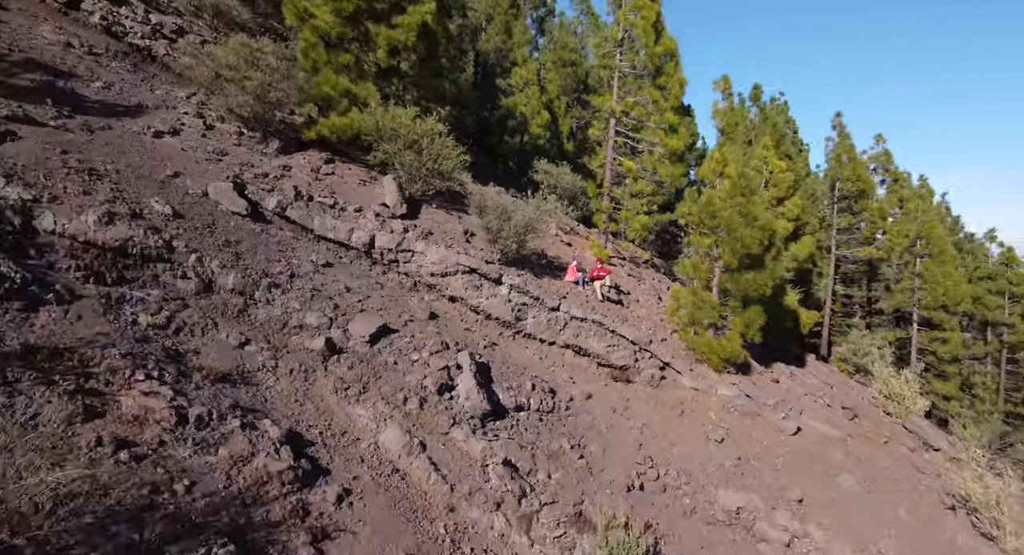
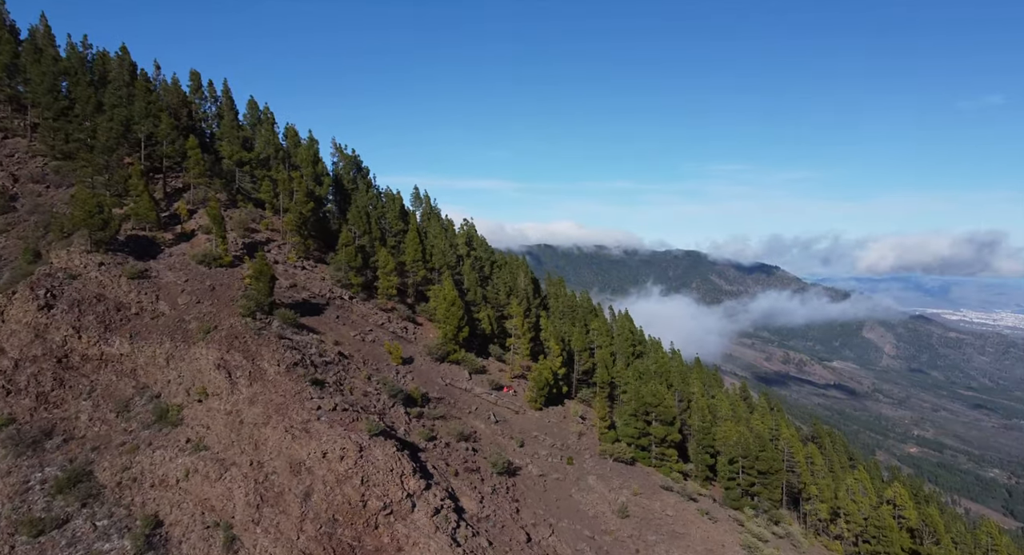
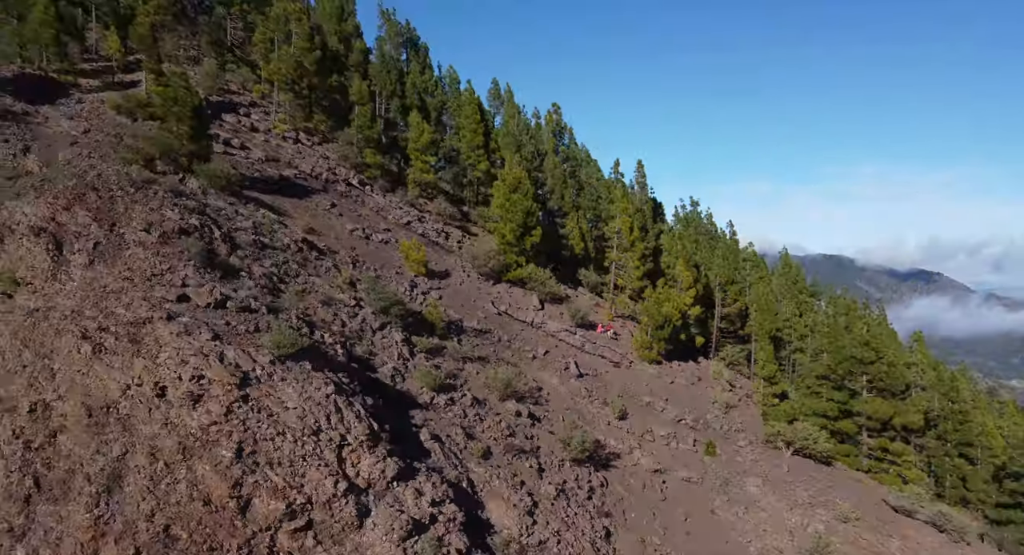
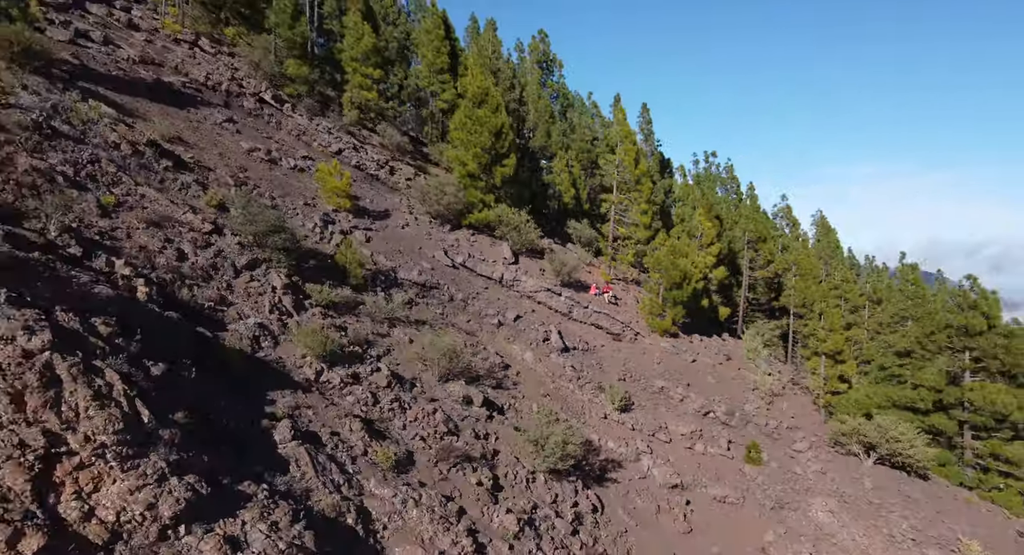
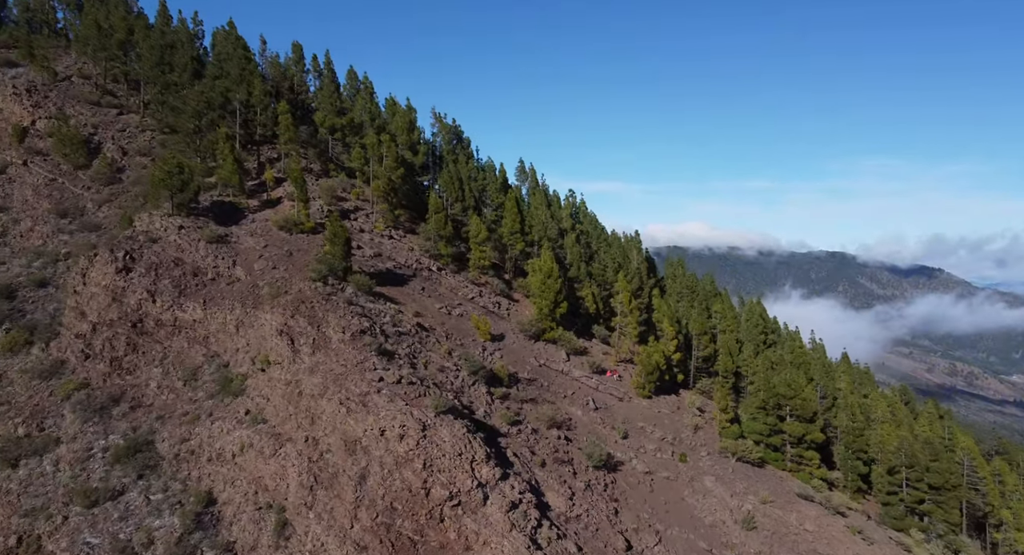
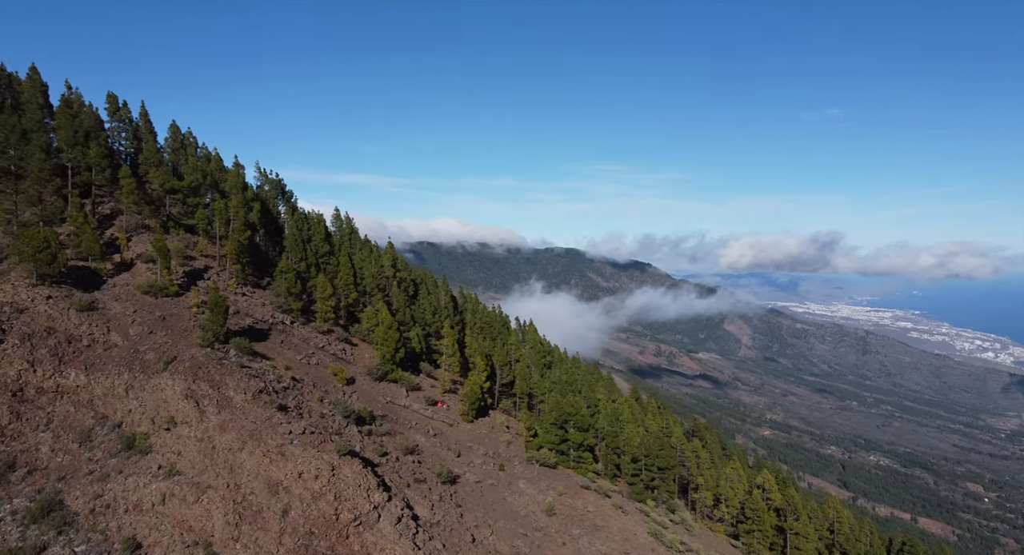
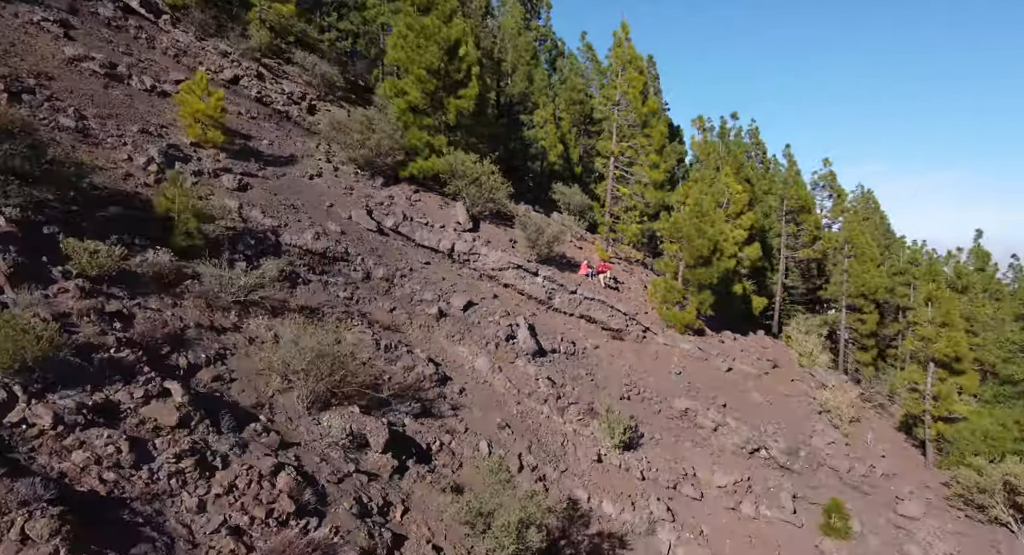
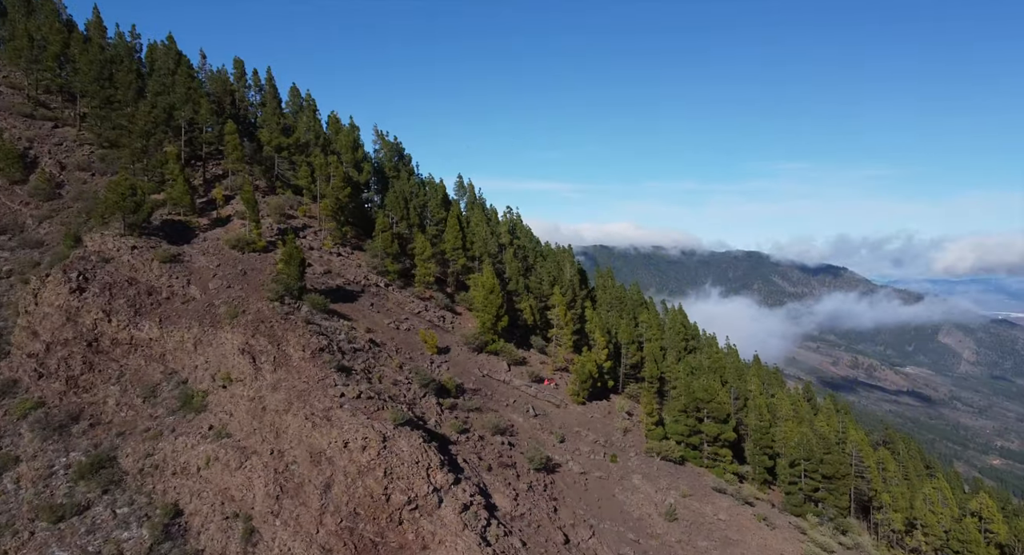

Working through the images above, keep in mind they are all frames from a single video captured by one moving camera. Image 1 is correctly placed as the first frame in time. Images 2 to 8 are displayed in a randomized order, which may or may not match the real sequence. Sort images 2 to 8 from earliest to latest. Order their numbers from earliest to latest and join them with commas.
7, 4, 3, 5, 8, 2, 6
